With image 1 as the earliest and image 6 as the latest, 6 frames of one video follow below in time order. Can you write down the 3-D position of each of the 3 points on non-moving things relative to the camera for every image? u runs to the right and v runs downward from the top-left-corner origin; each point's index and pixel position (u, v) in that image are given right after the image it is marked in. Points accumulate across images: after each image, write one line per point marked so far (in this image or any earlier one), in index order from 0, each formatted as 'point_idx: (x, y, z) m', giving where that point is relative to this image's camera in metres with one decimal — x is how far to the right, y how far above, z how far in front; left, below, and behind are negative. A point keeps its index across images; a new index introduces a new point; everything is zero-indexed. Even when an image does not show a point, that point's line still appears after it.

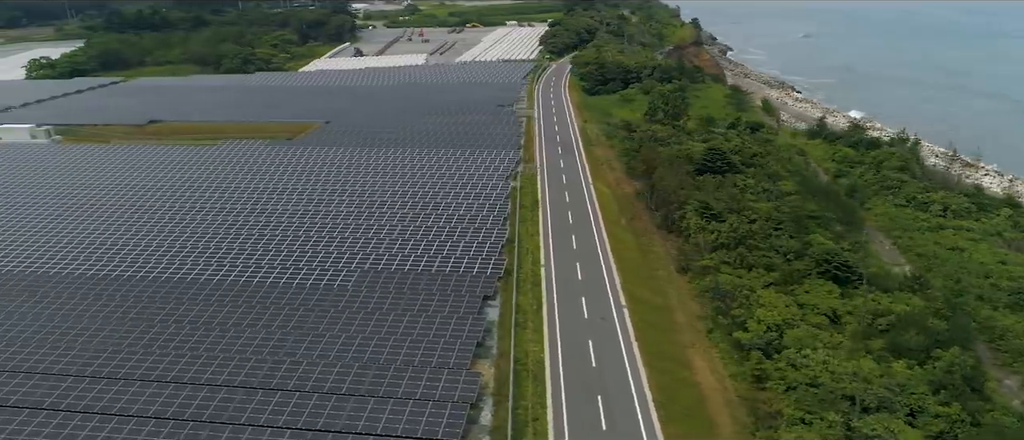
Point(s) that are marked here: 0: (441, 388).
0: (-2.0, -4.9, +18.4) m
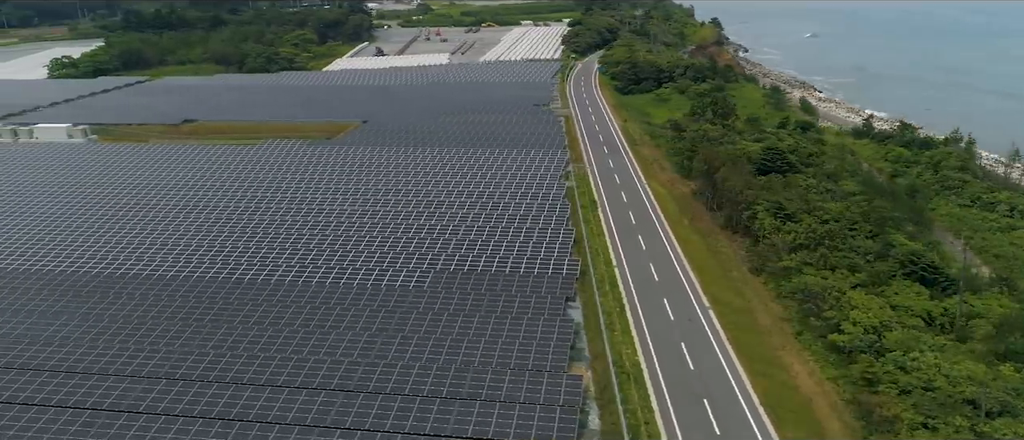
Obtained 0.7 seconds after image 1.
0: (+1.0, -4.9, +18.1) m
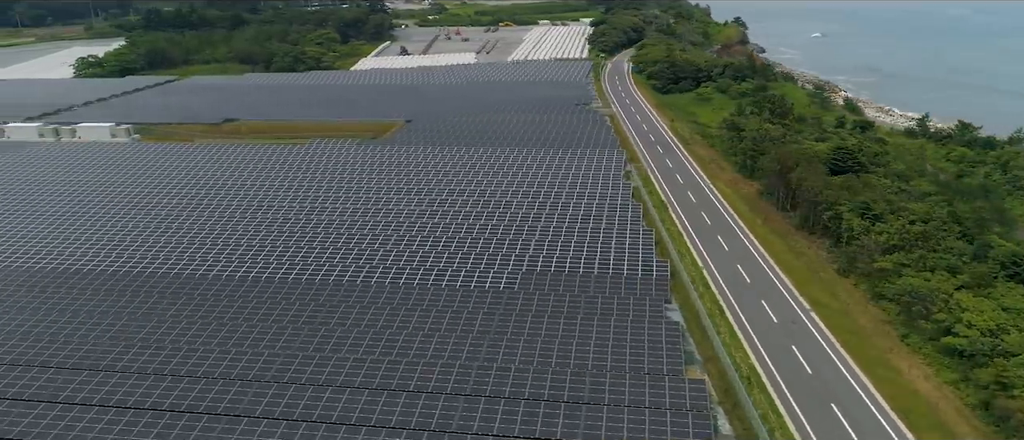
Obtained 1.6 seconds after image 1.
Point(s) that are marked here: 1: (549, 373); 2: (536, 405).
0: (+4.4, -4.9, +17.7) m
1: (+1.1, -4.7, +19.3) m
2: (+0.7, -5.3, +18.1) m
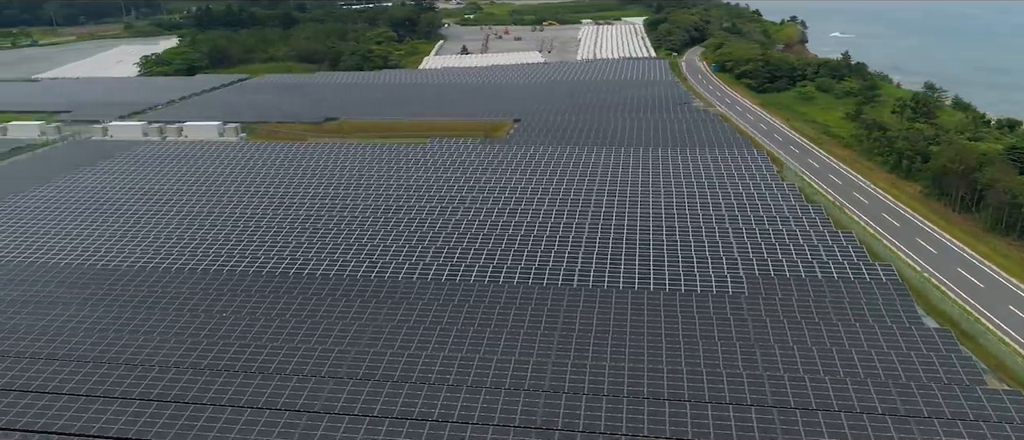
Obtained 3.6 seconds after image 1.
0: (+12.6, -5.0, +16.9) m
1: (+9.4, -4.8, +18.5) m
2: (+8.9, -5.4, +17.3) m
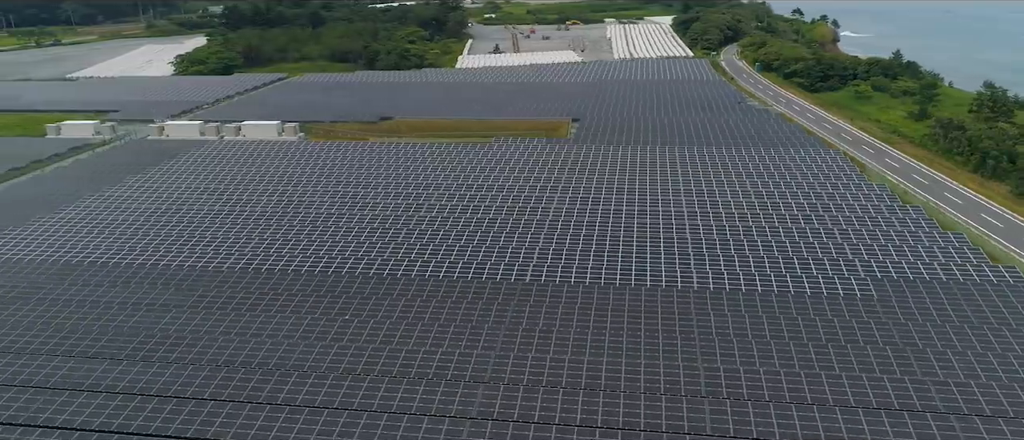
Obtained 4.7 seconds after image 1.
0: (+17.0, -5.0, +16.5) m
1: (+13.8, -4.8, +18.1) m
2: (+13.3, -5.4, +16.9) m
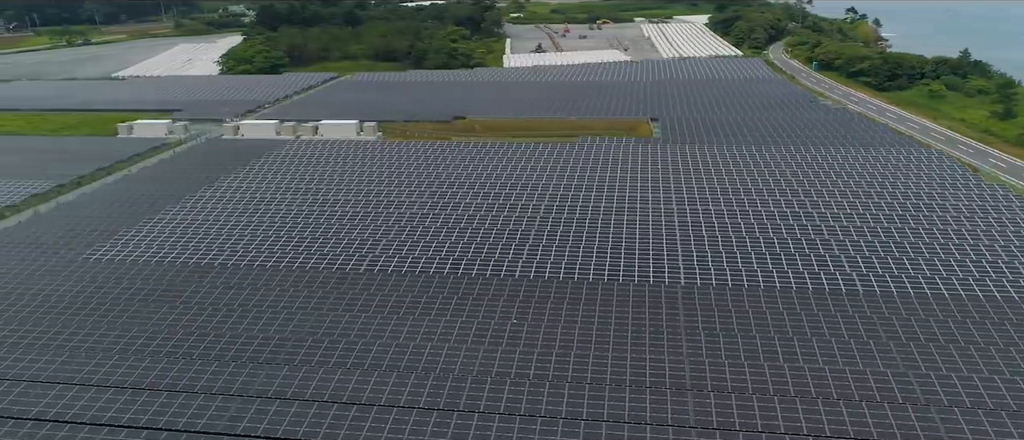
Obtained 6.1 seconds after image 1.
0: (+22.8, -5.1, +16.0) m
1: (+19.5, -4.9, +17.6) m
2: (+19.1, -5.5, +16.4) m
